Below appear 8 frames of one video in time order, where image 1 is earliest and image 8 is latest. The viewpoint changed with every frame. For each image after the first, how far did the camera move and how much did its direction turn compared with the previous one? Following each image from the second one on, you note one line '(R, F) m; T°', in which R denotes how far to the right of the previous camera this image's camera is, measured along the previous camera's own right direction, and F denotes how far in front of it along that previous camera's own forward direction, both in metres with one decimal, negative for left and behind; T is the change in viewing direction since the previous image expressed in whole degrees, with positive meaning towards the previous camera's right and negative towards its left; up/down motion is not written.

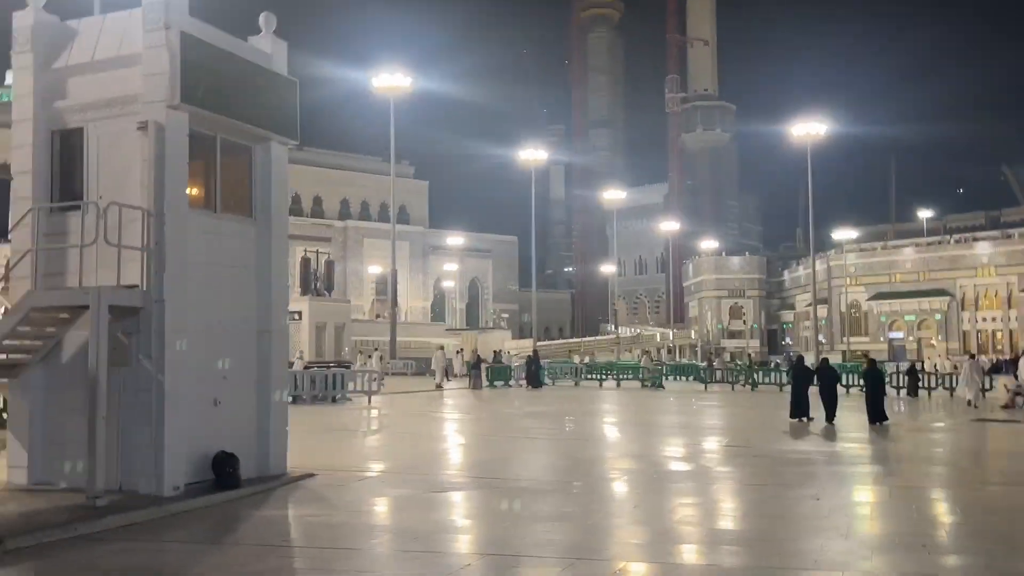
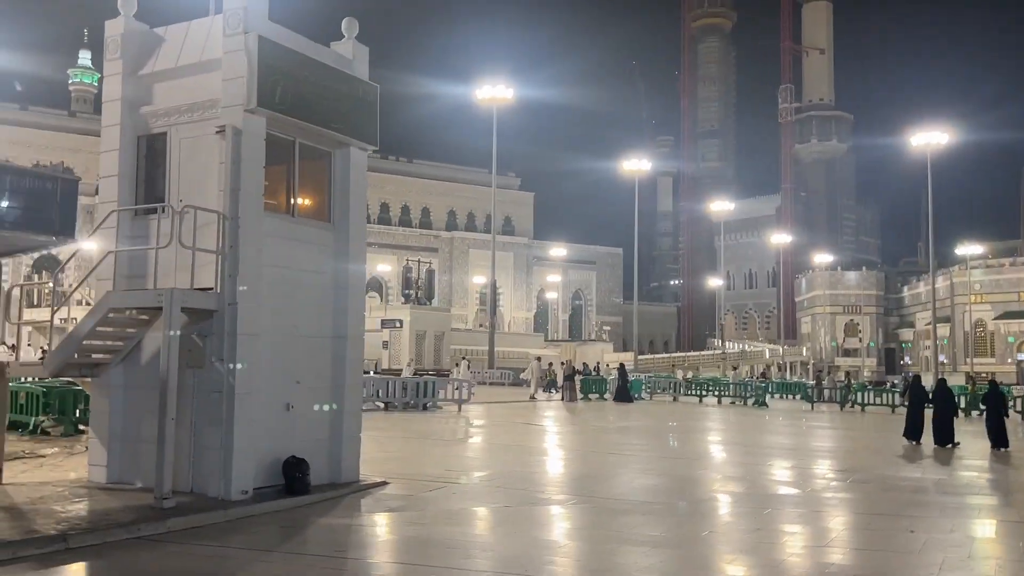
(+0.3, +0.4) m; -7°
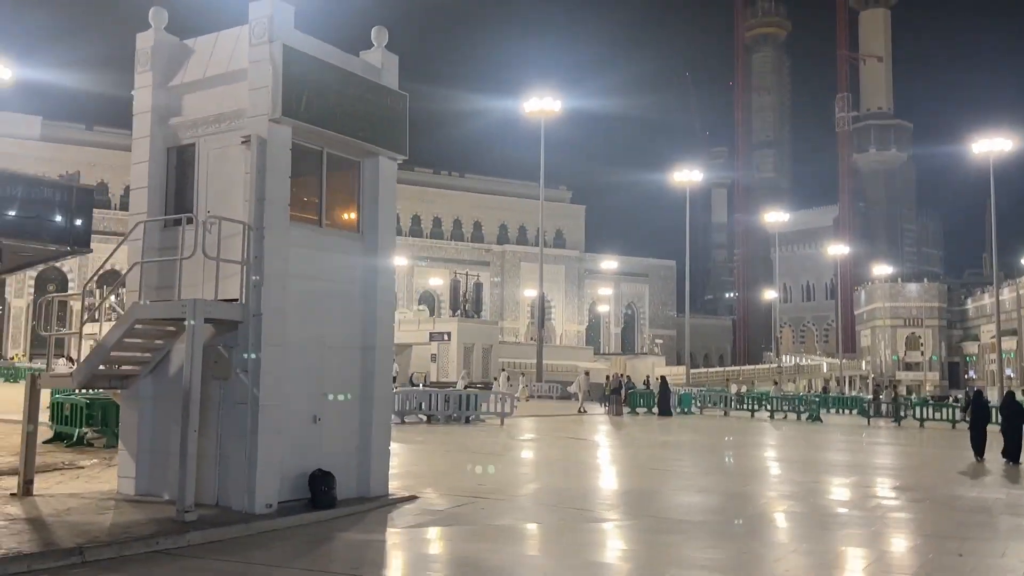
(+0.2, +0.2) m; -3°
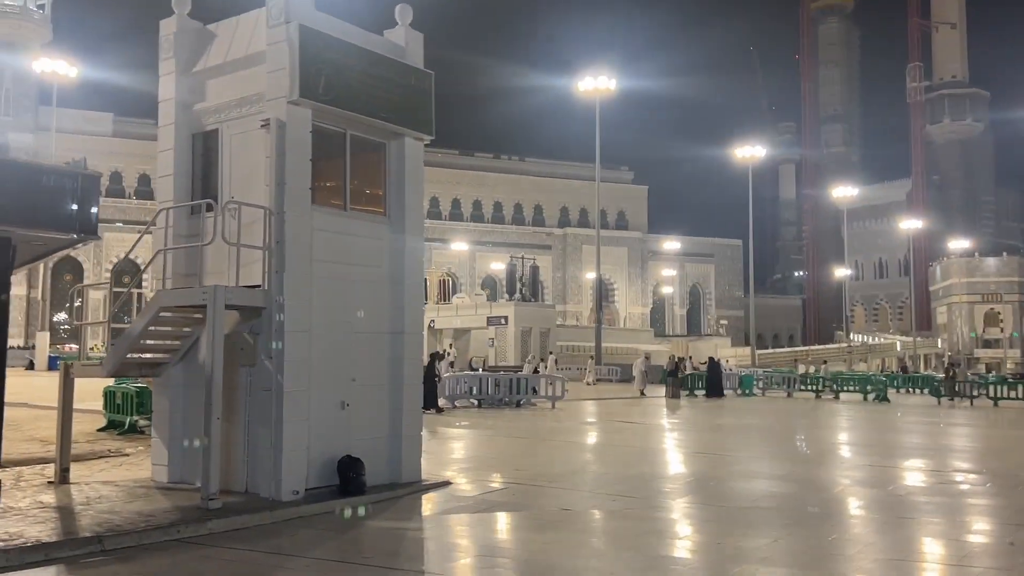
(+0.4, +0.3) m; -4°
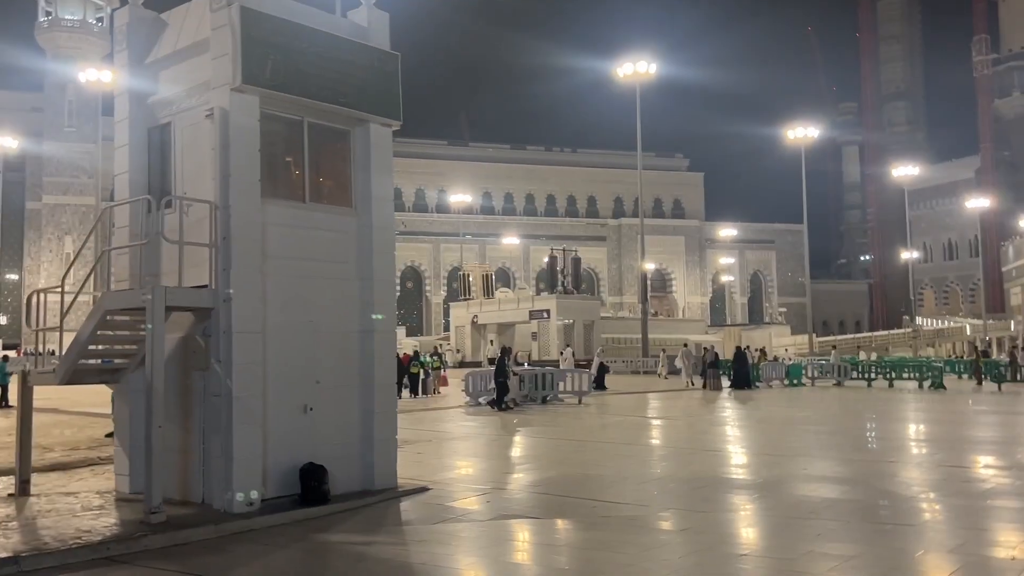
(+0.9, +0.7) m; -4°
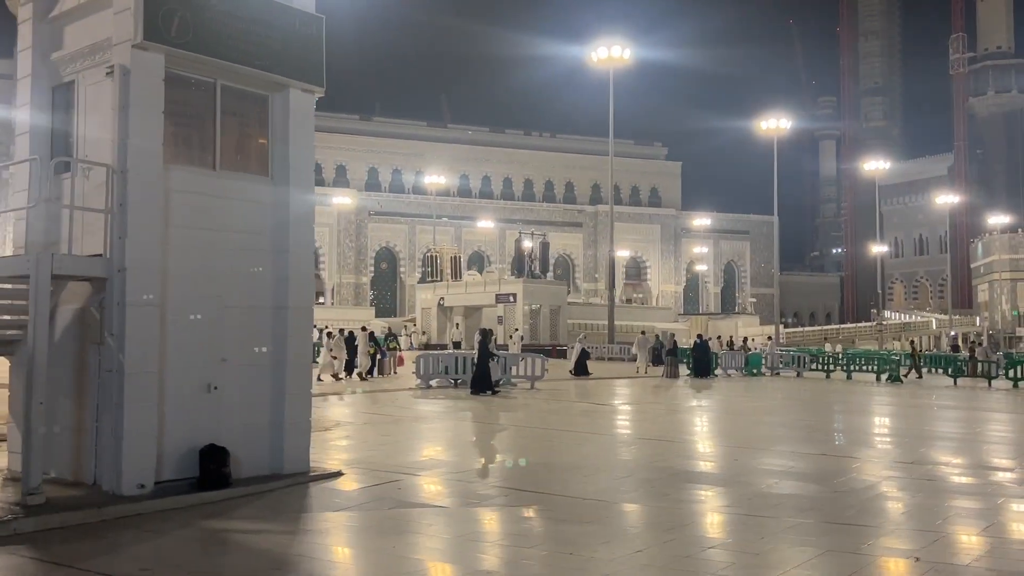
(+0.5, +0.4) m; +1°
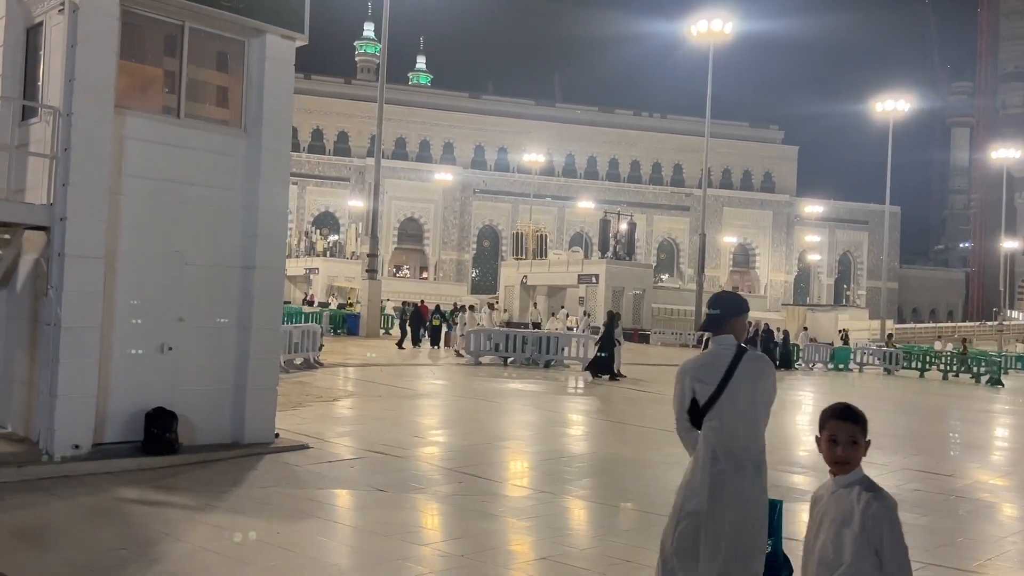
(+1.1, +0.9) m; -7°
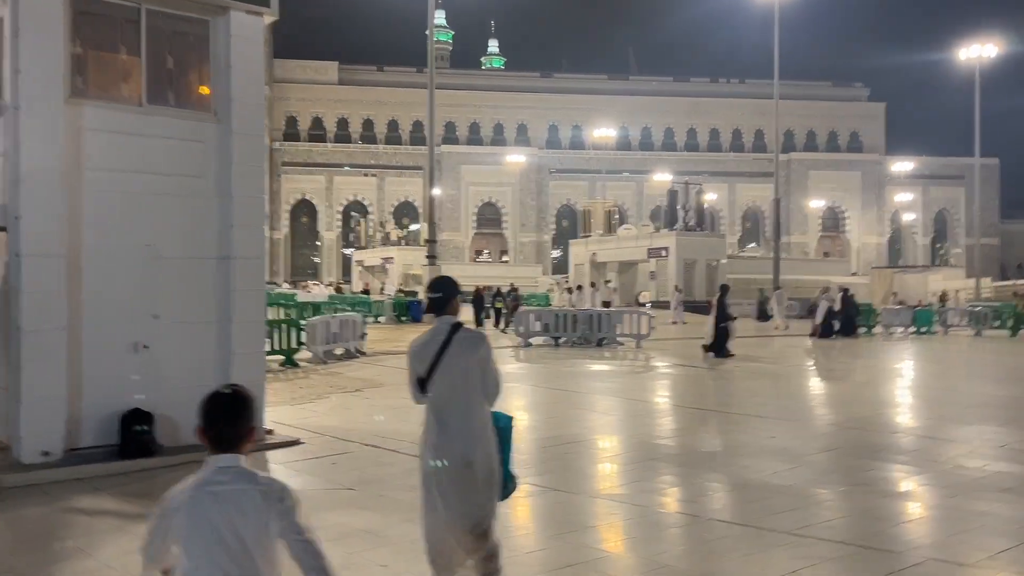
(+0.8, +0.7) m; -6°
